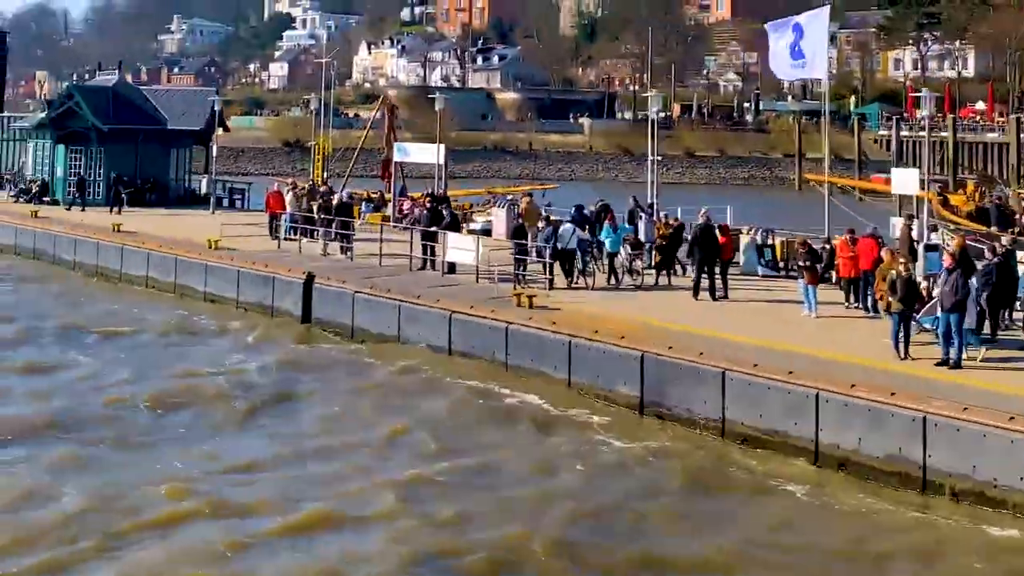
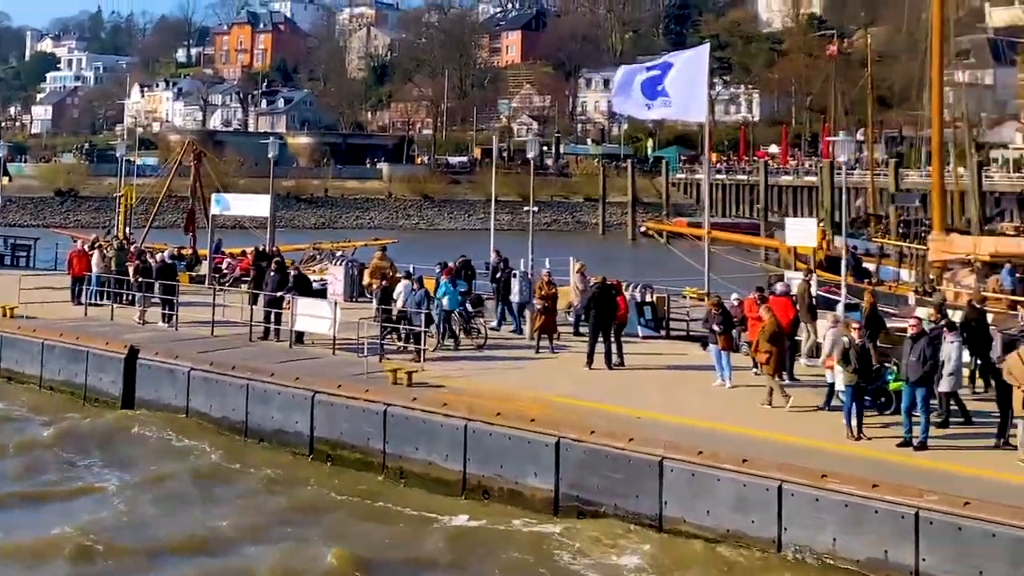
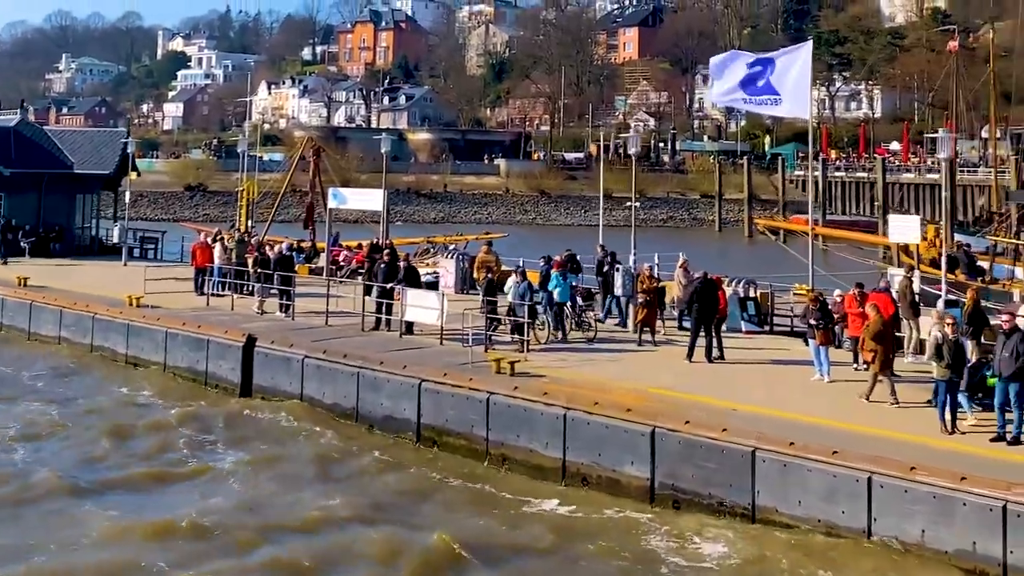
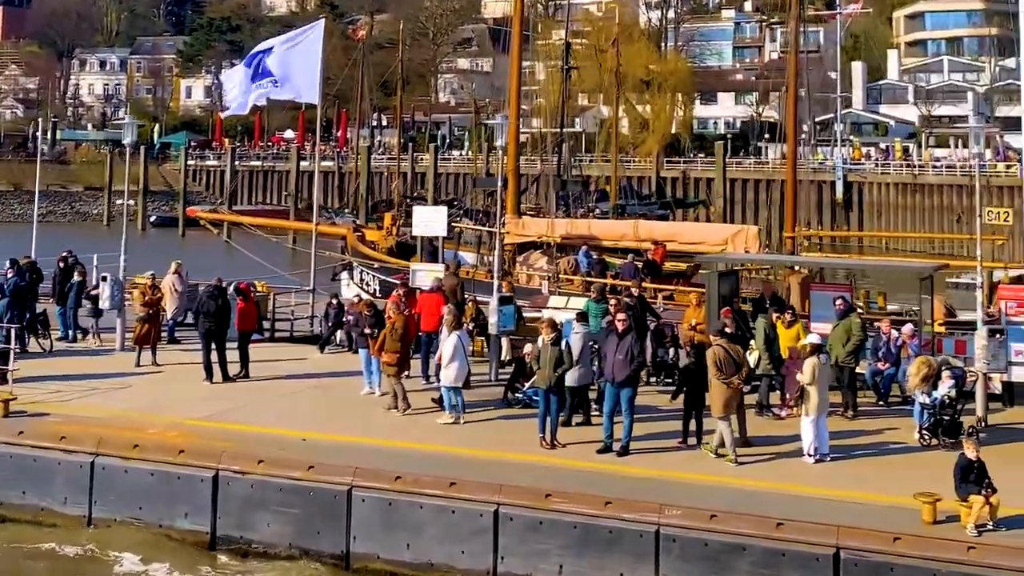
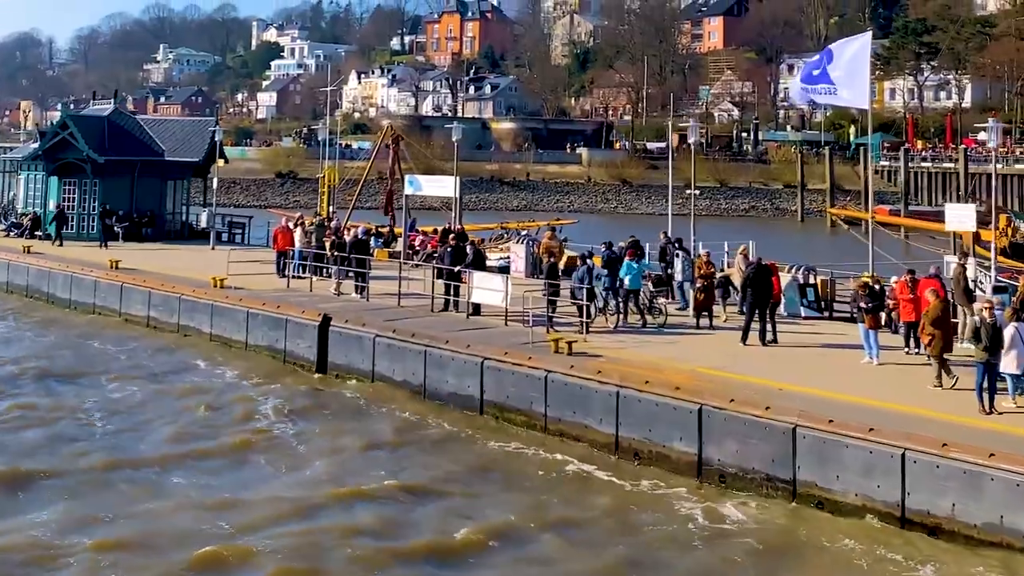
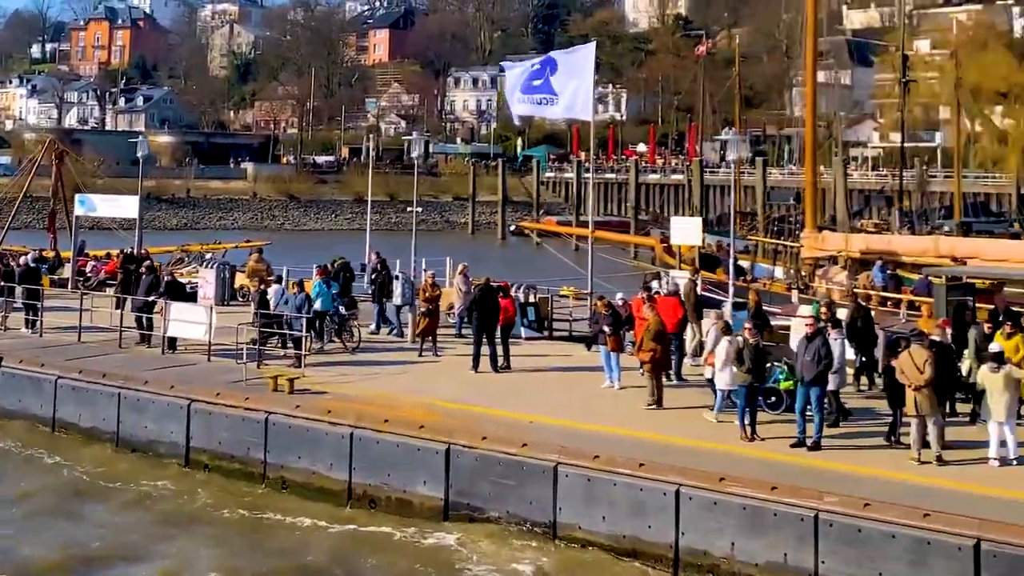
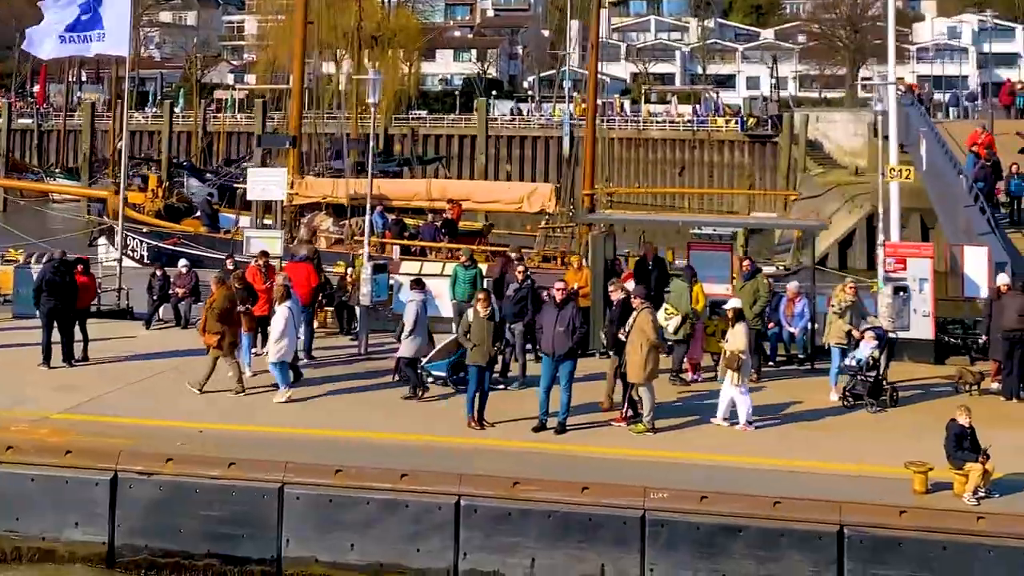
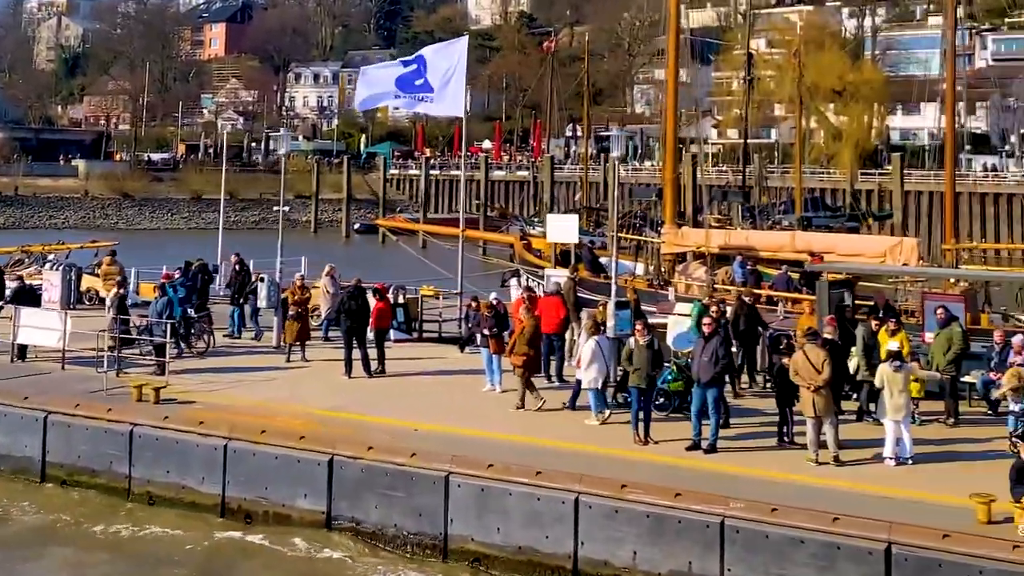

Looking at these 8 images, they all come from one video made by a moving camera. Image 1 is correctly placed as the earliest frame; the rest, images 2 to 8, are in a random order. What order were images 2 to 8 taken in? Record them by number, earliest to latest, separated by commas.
5, 3, 2, 6, 8, 4, 7
